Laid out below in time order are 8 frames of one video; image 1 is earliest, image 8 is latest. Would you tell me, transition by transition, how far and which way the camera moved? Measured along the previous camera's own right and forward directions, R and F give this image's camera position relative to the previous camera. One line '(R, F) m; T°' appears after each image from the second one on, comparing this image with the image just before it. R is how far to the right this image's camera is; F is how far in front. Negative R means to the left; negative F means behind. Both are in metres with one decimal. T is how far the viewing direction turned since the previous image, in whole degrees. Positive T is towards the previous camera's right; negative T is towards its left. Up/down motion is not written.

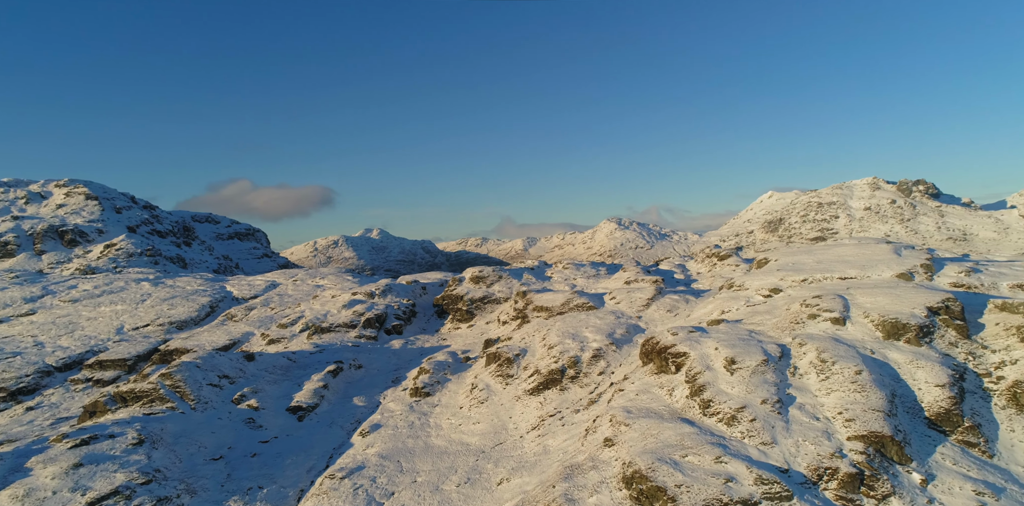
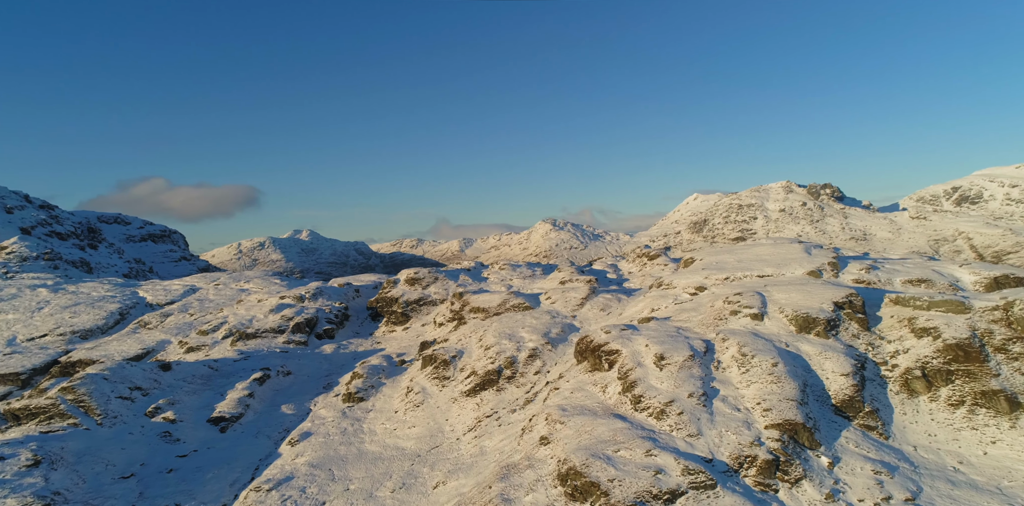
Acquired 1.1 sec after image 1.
(+0.5, -3.8) m; +5°
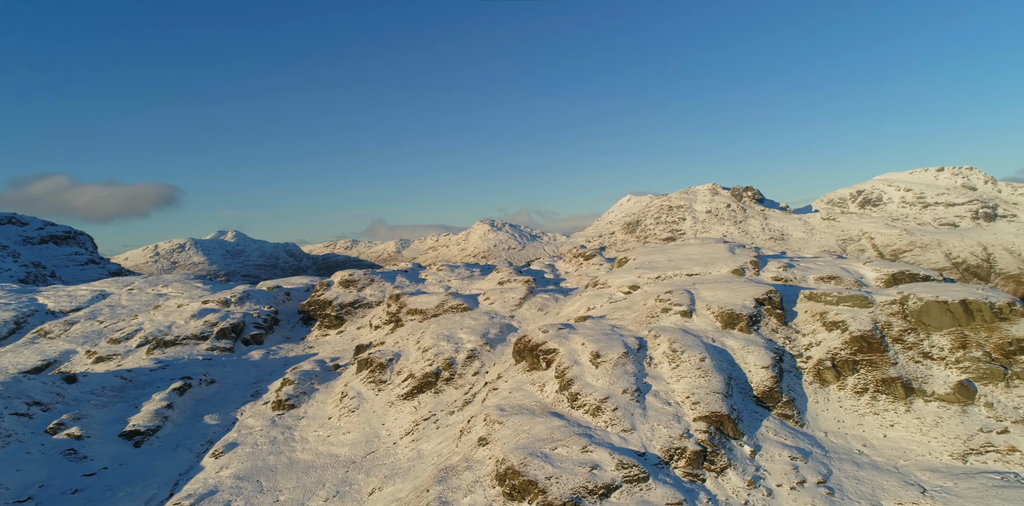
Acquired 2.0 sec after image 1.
(+0.4, -2.9) m; +5°
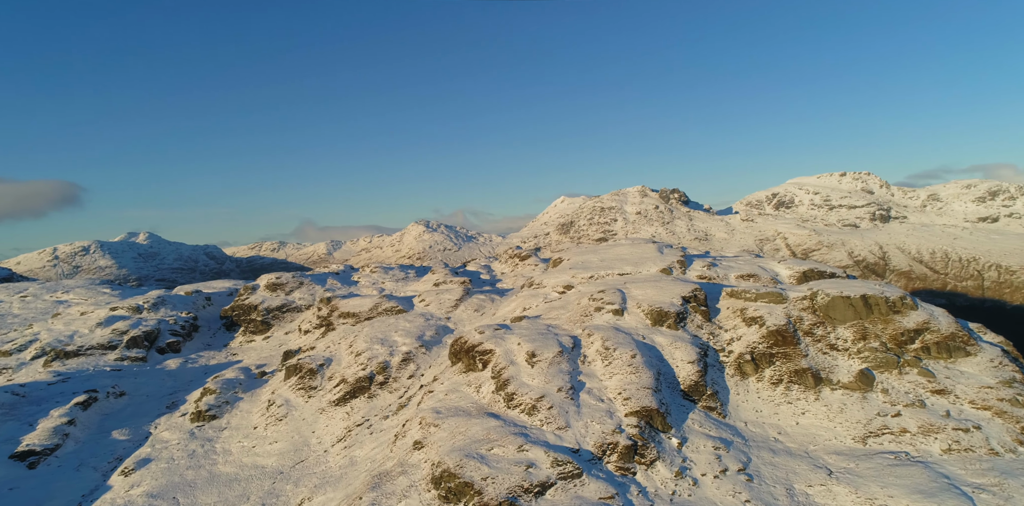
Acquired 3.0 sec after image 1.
(+0.4, -2.4) m; +5°
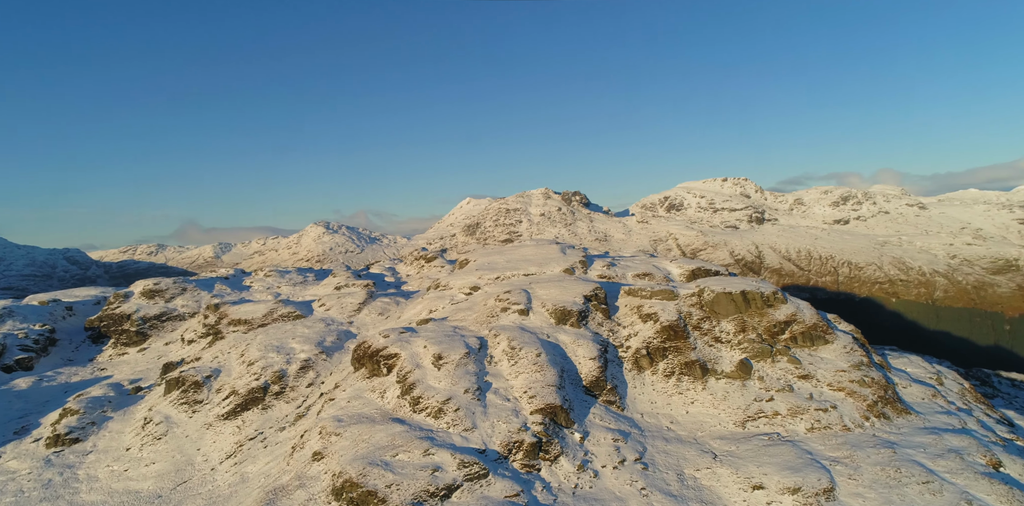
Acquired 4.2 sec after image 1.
(+0.5, -2.5) m; +8°
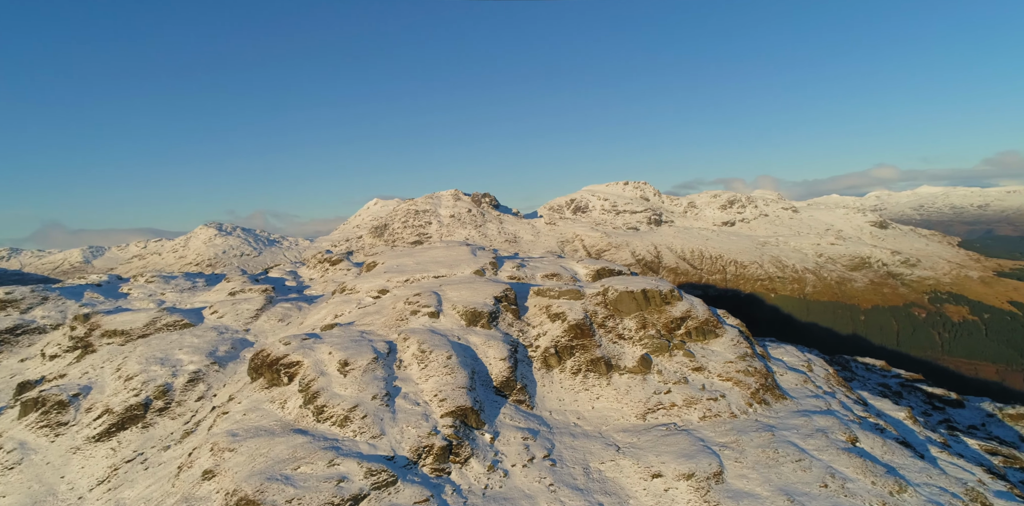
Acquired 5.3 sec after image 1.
(+0.5, -1.6) m; +7°
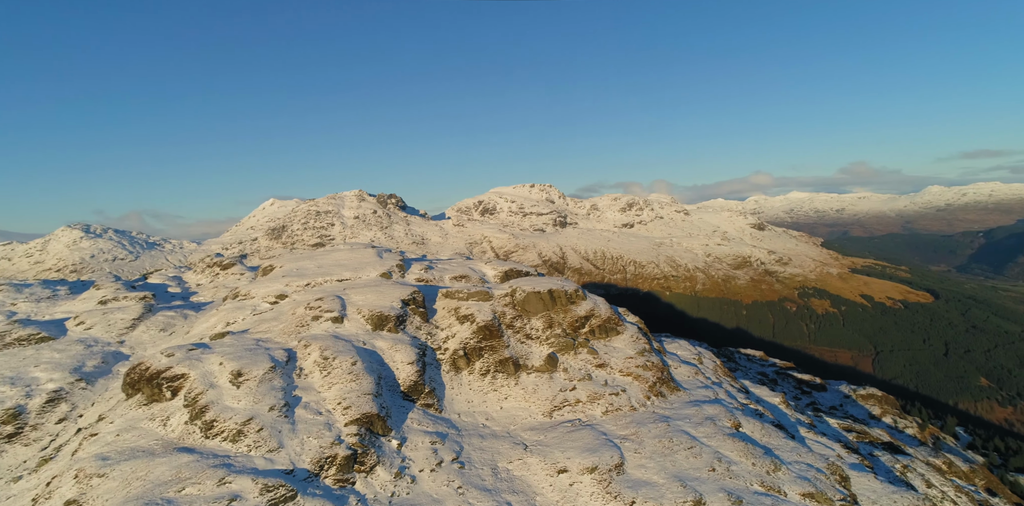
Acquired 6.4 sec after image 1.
(-0.6, -0.7) m; +8°
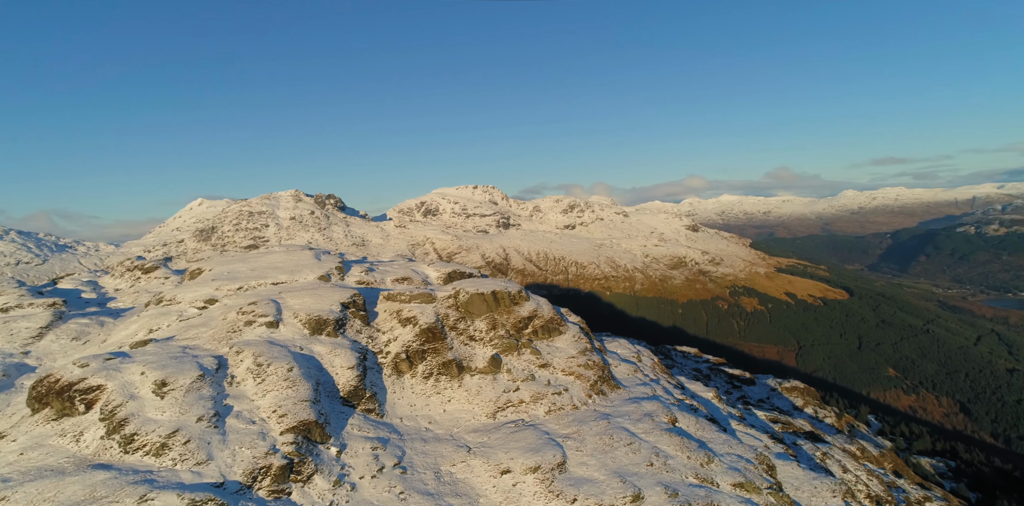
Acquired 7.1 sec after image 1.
(-1.1, +0.2) m; +5°
